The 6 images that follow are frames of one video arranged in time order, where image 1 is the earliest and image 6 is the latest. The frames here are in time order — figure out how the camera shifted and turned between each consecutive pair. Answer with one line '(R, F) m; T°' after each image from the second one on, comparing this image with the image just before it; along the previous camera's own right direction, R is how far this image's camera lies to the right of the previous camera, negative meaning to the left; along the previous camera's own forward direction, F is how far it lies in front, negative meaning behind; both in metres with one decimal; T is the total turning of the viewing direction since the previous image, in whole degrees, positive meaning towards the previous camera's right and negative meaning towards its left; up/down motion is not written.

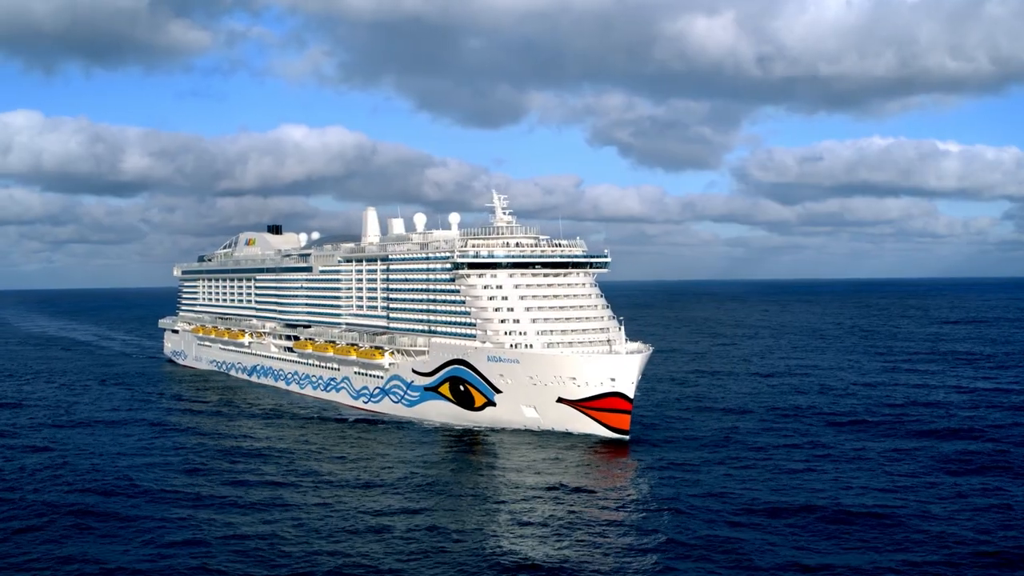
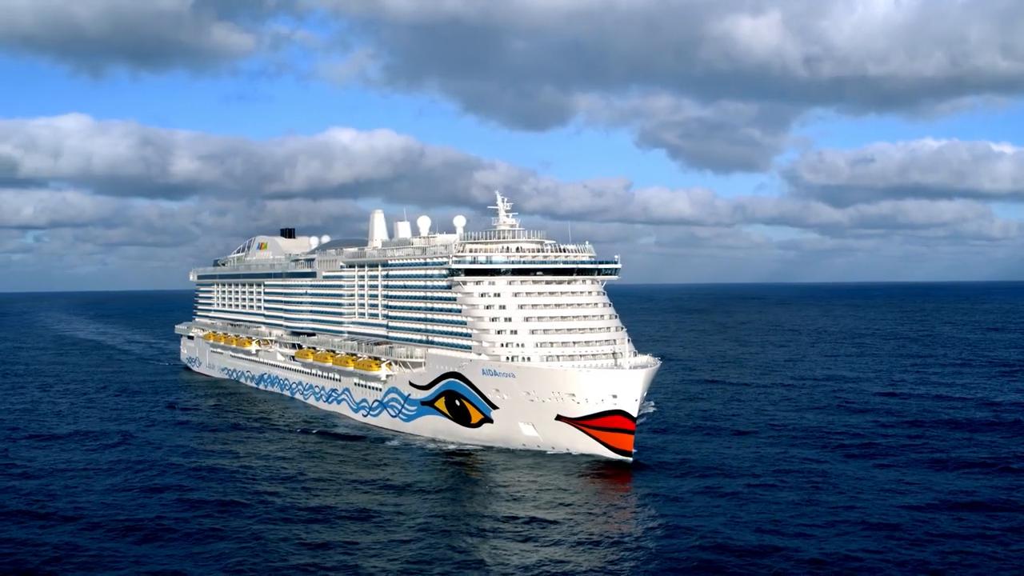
(+2.1, +3.0) m; -2°
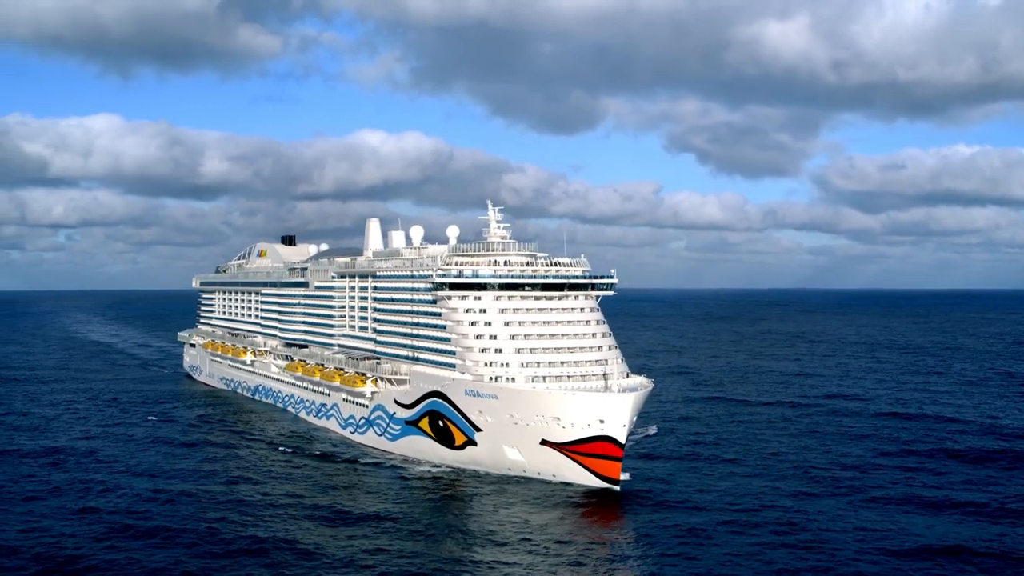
(+1.7, +2.1) m; -1°
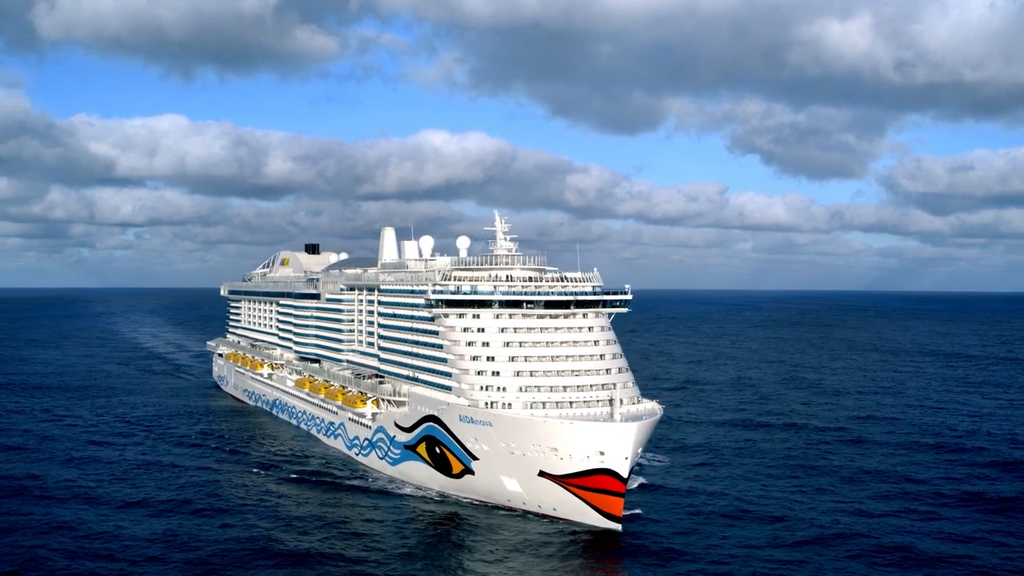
(+2.3, +2.8) m; -3°
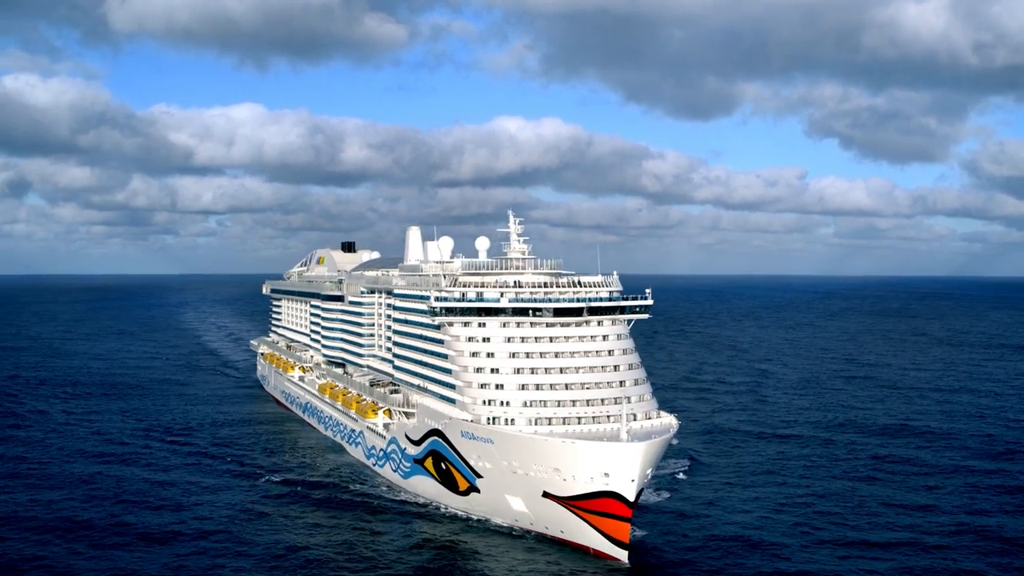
(+2.5, +2.1) m; -3°
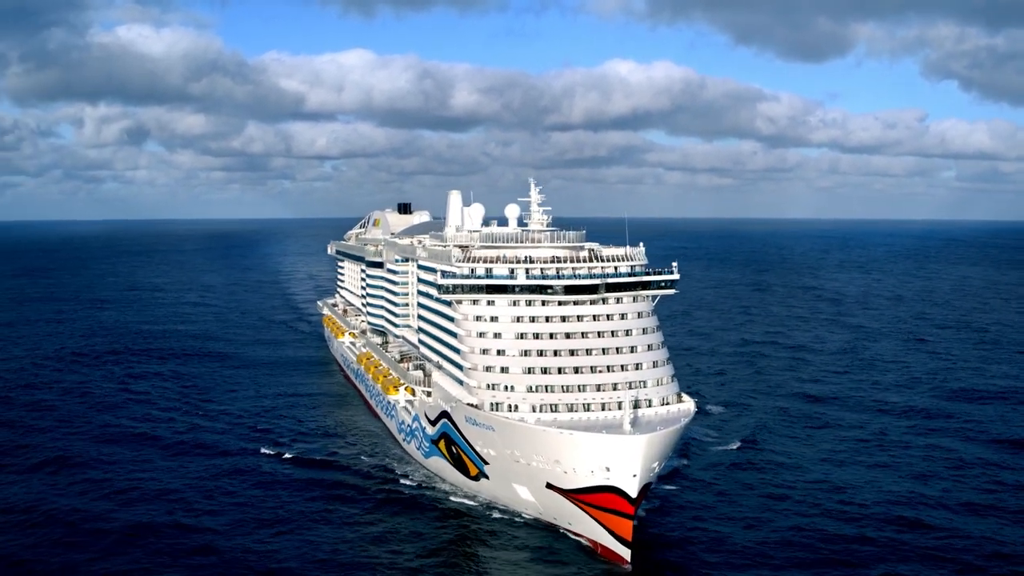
(+3.5, +1.8) m; -5°
